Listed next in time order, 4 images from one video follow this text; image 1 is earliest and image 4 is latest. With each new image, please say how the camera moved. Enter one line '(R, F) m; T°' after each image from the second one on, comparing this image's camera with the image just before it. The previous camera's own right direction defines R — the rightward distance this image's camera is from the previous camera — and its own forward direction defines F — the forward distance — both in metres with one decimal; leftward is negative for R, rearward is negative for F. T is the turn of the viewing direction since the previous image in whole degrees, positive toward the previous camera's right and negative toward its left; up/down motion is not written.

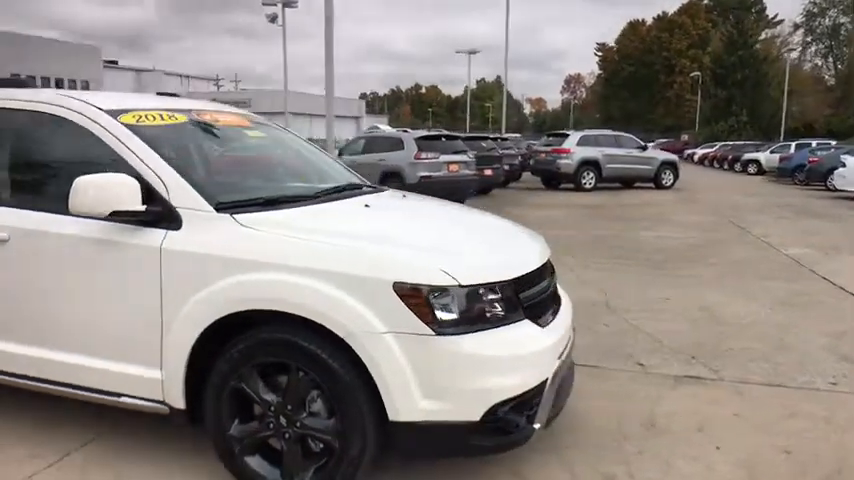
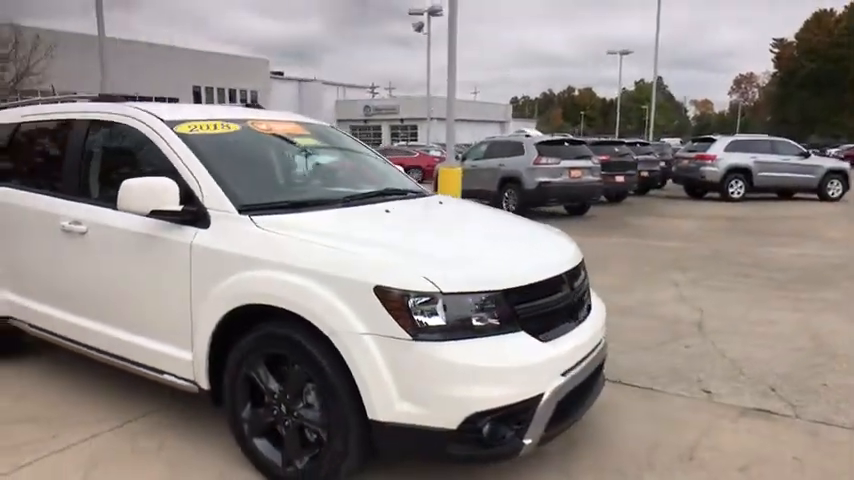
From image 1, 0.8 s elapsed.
(+0.7, 0.0) m; -14°
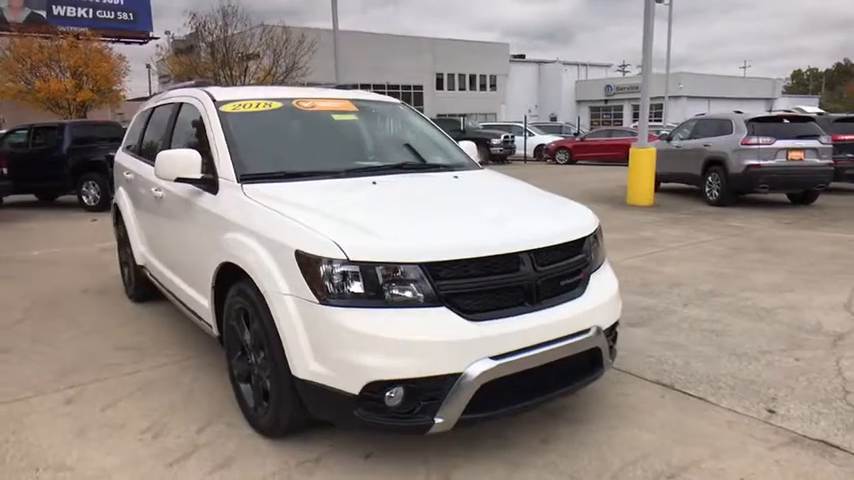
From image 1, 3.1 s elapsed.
(+1.4, +0.3) m; -22°
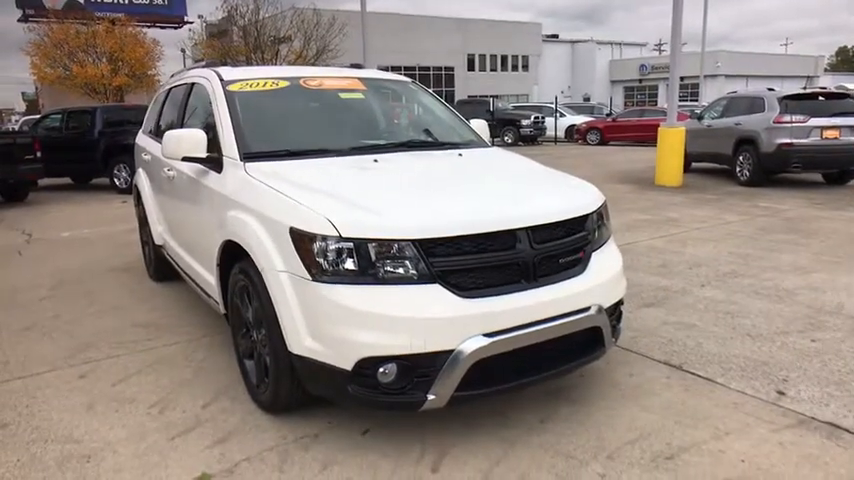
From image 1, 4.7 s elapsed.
(+0.2, 0.0) m; -3°
